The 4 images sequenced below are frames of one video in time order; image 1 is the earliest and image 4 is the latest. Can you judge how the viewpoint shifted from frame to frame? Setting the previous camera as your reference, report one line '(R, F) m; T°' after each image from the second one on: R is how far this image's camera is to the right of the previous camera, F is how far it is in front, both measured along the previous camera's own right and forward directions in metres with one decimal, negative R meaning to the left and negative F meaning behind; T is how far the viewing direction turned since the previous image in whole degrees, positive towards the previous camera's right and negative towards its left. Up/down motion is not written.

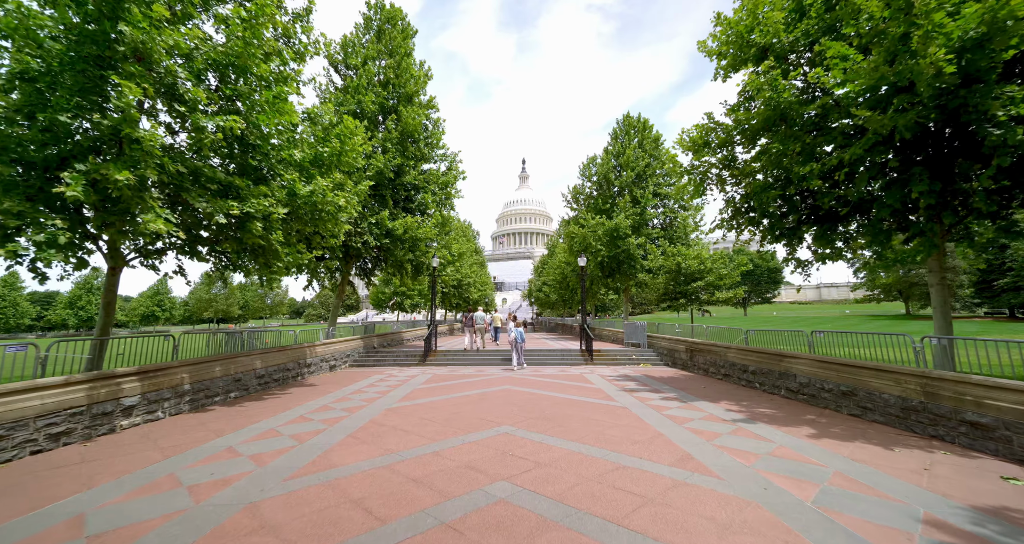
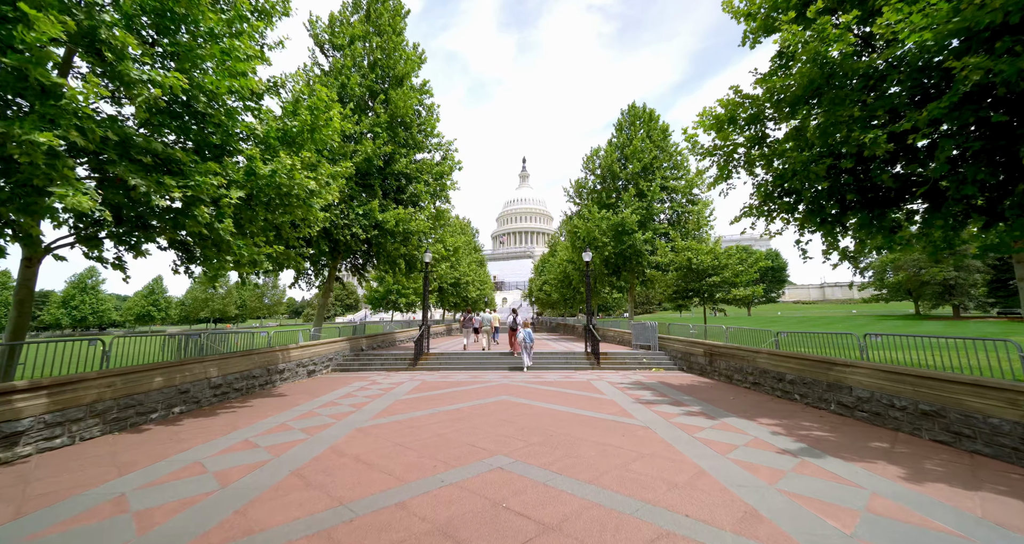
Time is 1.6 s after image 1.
(+0.1, +1.3) m; 0°
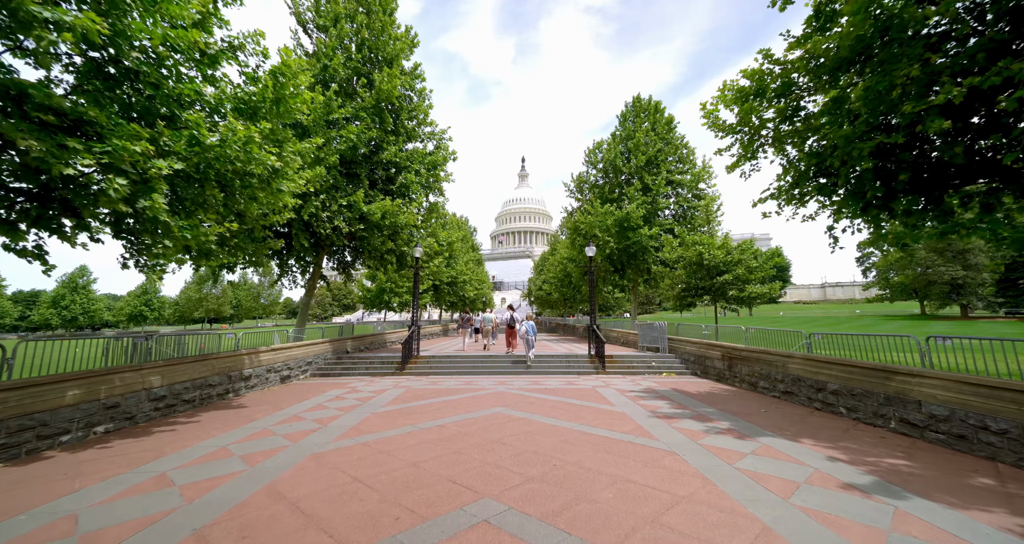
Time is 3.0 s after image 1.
(+0.1, +1.2) m; 0°
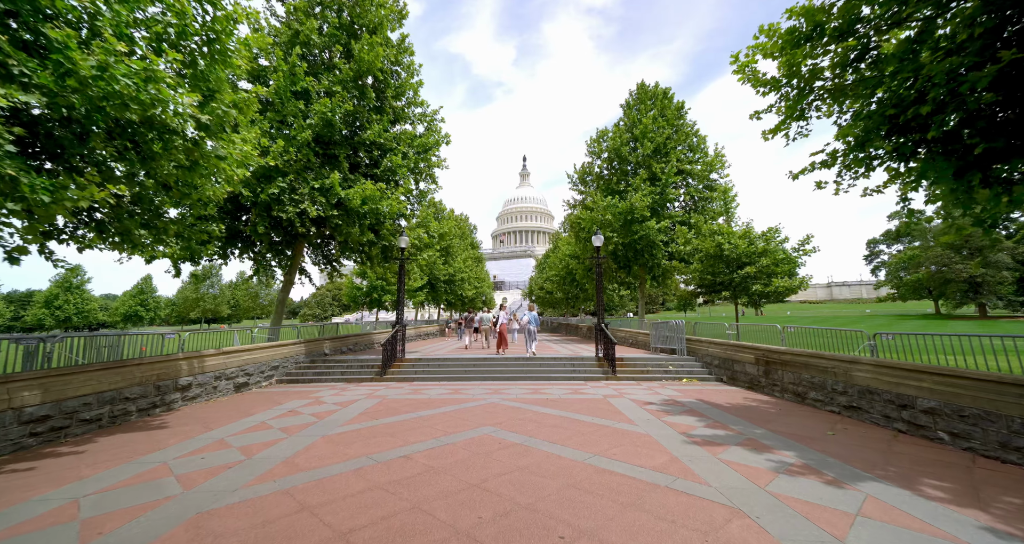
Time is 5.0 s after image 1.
(+0.1, +1.7) m; 0°
